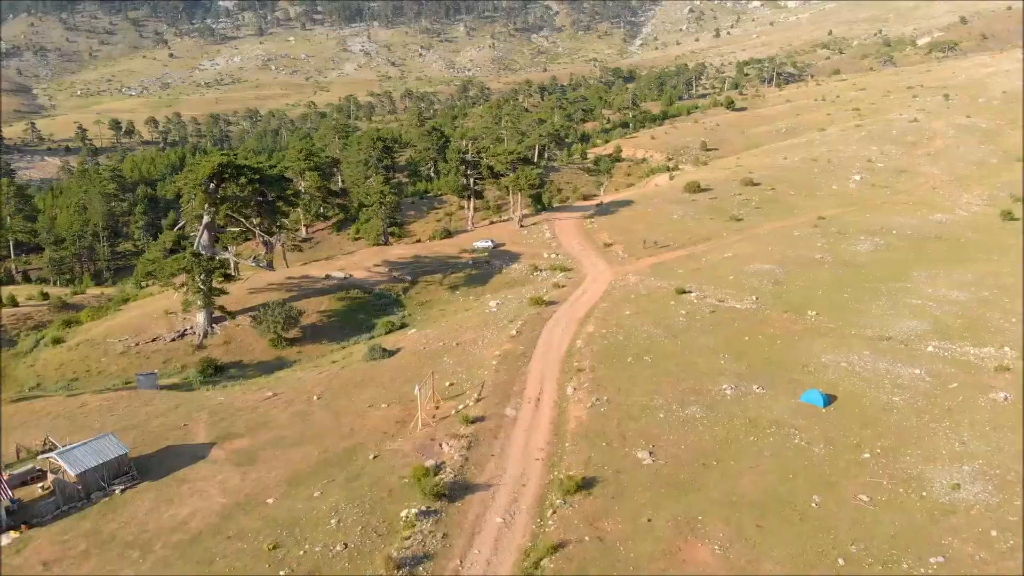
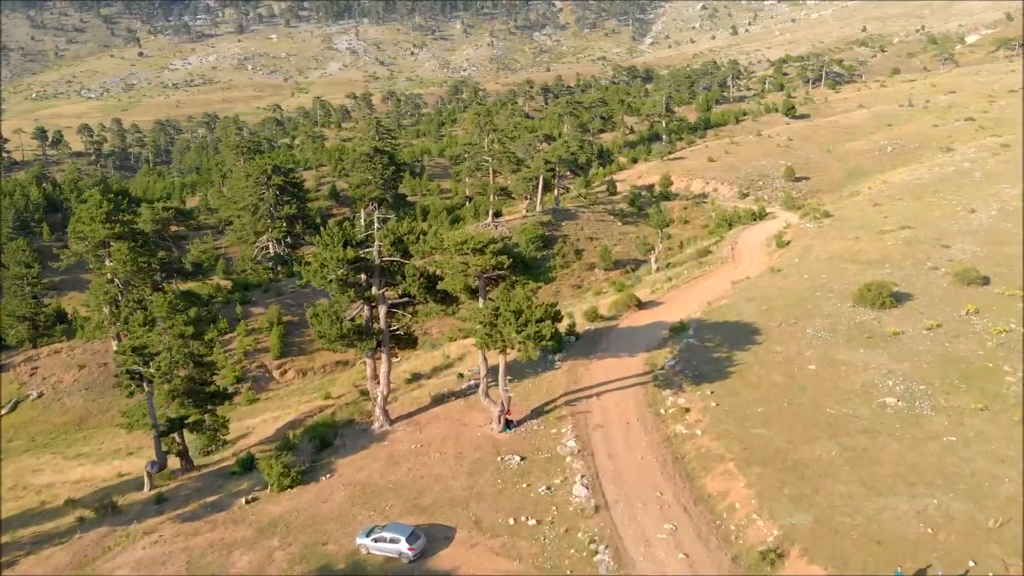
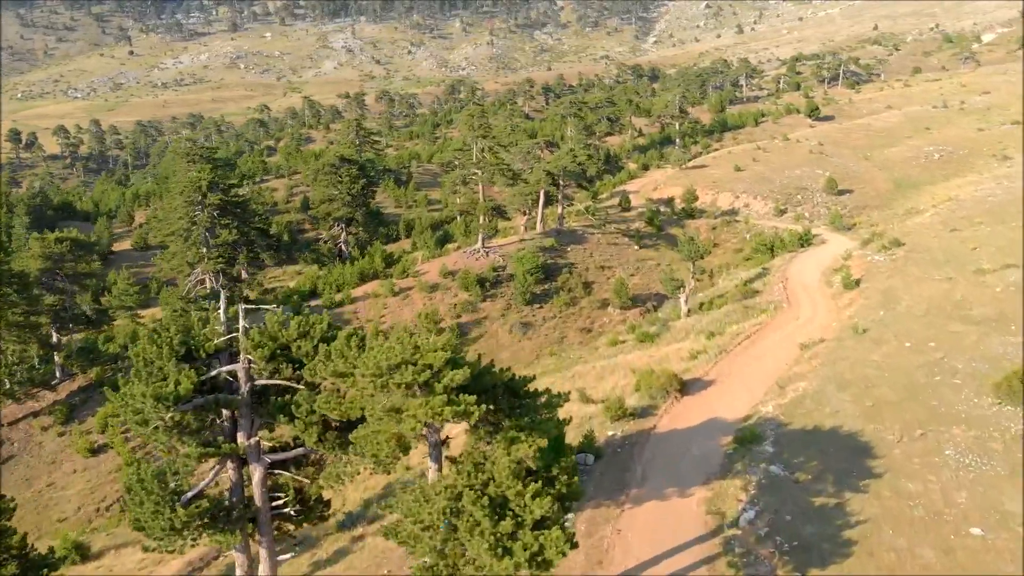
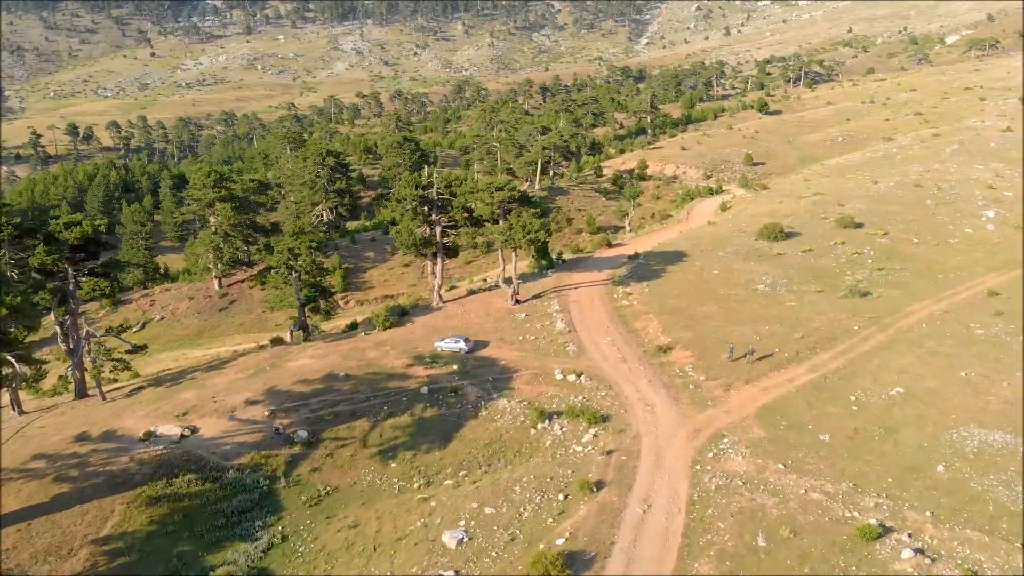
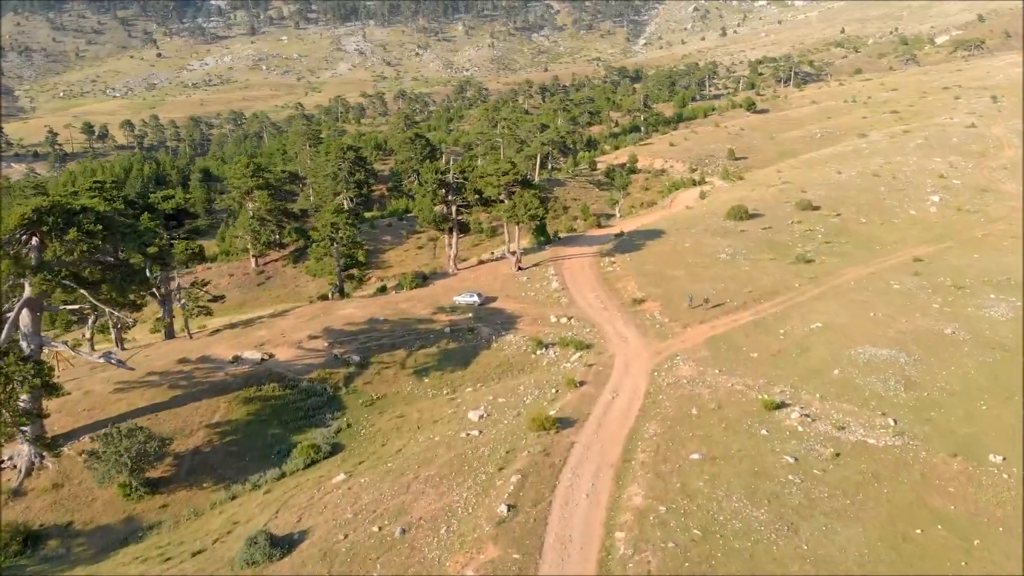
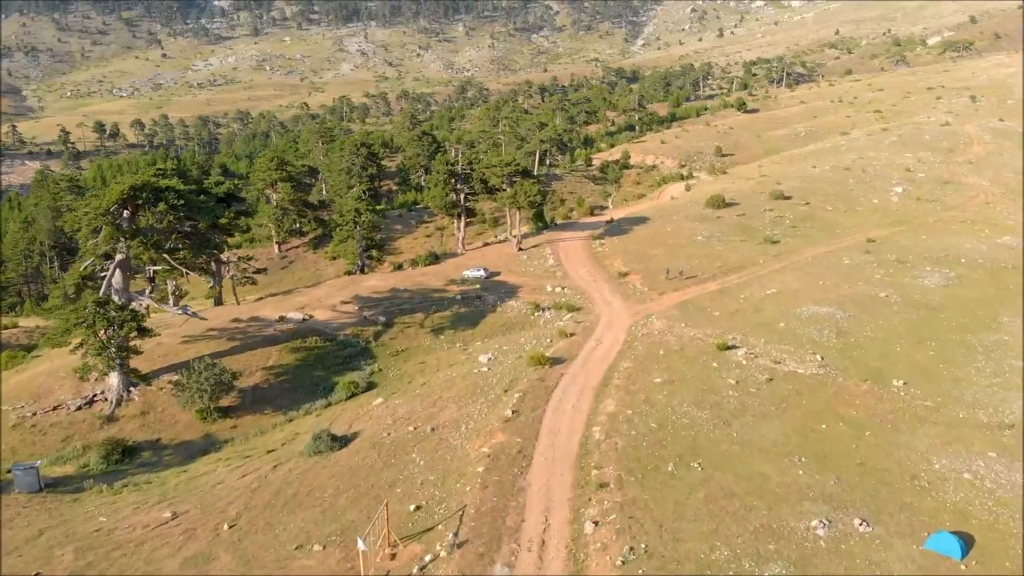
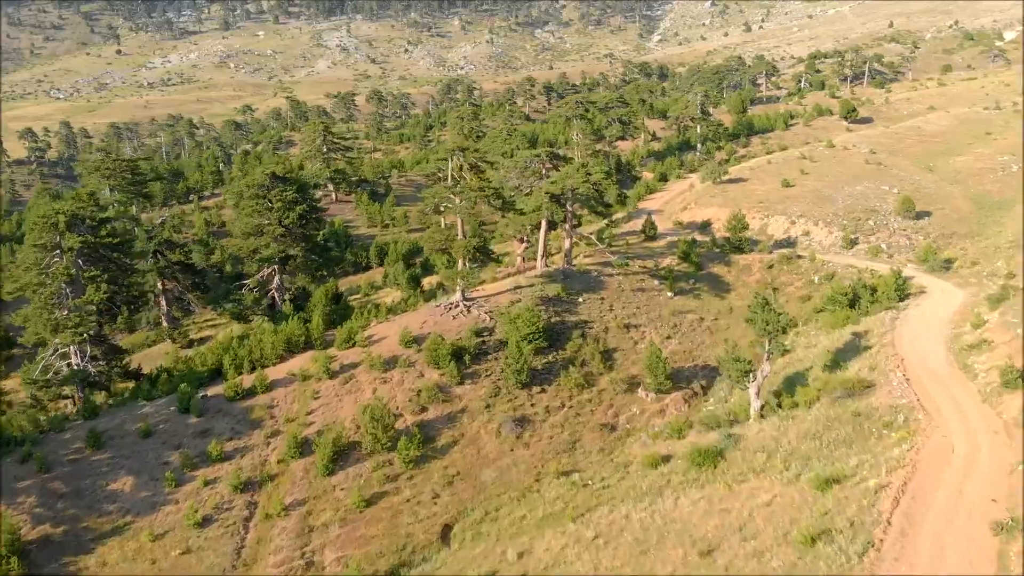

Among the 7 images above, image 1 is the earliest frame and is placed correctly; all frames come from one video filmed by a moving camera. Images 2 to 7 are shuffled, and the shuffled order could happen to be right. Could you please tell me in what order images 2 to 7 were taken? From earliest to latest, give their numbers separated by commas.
6, 5, 4, 2, 3, 7
